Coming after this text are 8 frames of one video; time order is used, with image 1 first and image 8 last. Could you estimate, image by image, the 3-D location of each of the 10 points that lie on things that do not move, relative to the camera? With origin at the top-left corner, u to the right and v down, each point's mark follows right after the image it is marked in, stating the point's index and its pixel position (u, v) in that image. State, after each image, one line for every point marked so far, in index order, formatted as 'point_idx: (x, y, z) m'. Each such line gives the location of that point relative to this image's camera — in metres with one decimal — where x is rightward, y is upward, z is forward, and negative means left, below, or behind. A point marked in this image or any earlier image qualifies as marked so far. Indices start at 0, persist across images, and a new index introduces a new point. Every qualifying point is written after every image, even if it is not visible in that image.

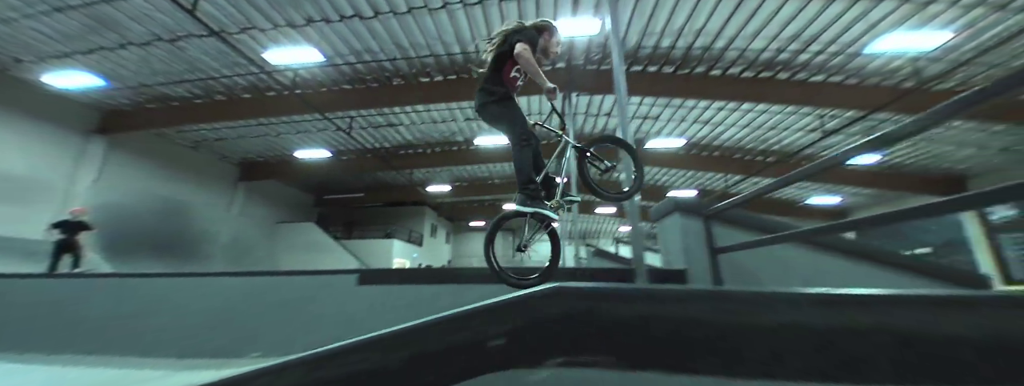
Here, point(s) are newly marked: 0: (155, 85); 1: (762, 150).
0: (-10.3, +3.1, +8.7) m
1: (+8.3, +1.4, +10.0) m
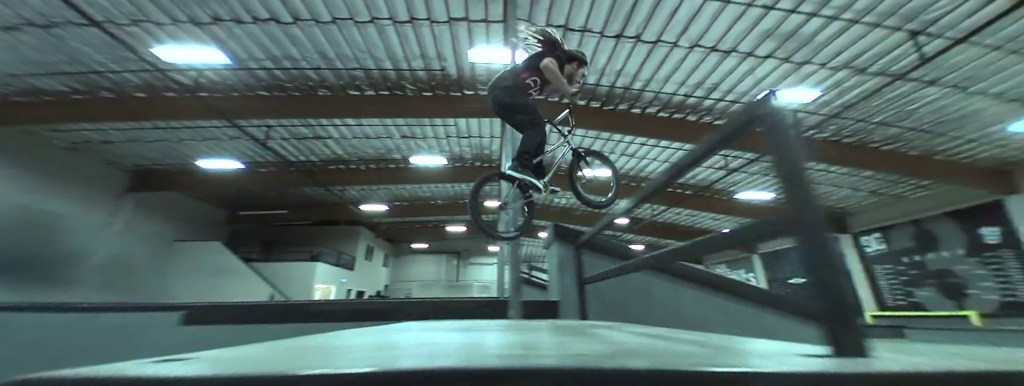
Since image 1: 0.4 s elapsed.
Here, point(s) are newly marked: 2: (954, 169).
0: (-12.1, +2.9, +7.3) m
1: (+6.1, +0.3, +10.8) m
2: (+11.1, +0.6, +7.5) m
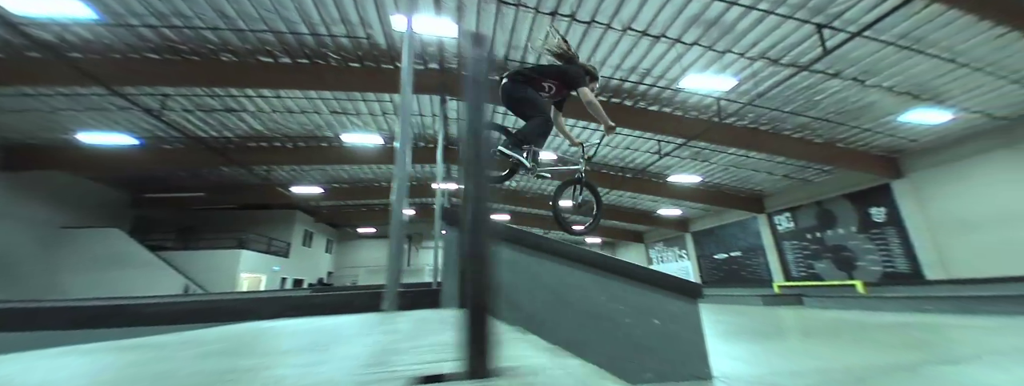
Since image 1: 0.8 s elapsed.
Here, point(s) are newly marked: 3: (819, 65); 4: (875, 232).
0: (-13.6, +3.3, +5.5) m
1: (+4.1, +0.9, +11.0) m
2: (+9.4, +1.0, +8.4) m
3: (+6.4, +2.7, +6.2) m
4: (+10.6, -1.2, +8.7) m
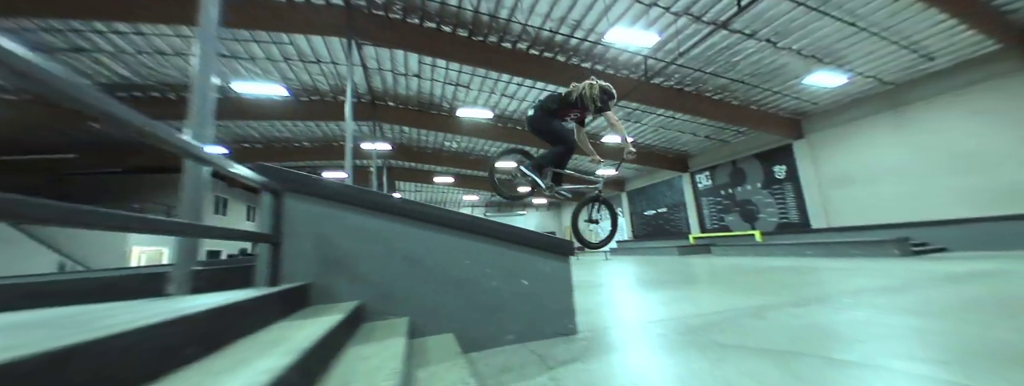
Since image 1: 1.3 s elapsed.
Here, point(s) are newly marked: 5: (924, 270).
0: (-15.0, +3.7, +2.8) m
1: (+1.8, +2.4, +10.9) m
2: (+7.4, +2.3, +9.0) m
3: (+4.7, +3.5, +6.3) m
4: (+8.6, +0.2, +9.8) m
5: (+6.2, -1.2, +4.5) m
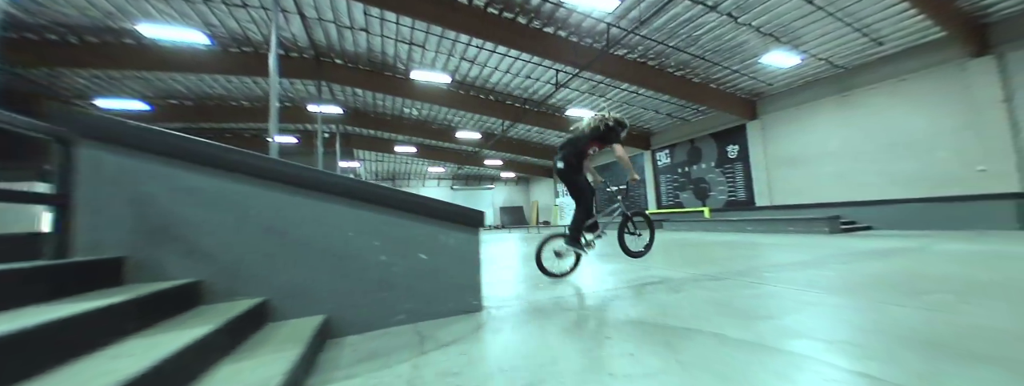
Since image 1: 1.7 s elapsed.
0: (-15.6, +4.3, +0.8) m
1: (+0.4, +3.3, +10.5) m
2: (+6.2, +2.9, +9.0) m
3: (+3.8, +4.0, +6.0) m
4: (+7.2, +0.9, +10.1) m
5: (+5.3, -0.8, +4.8) m
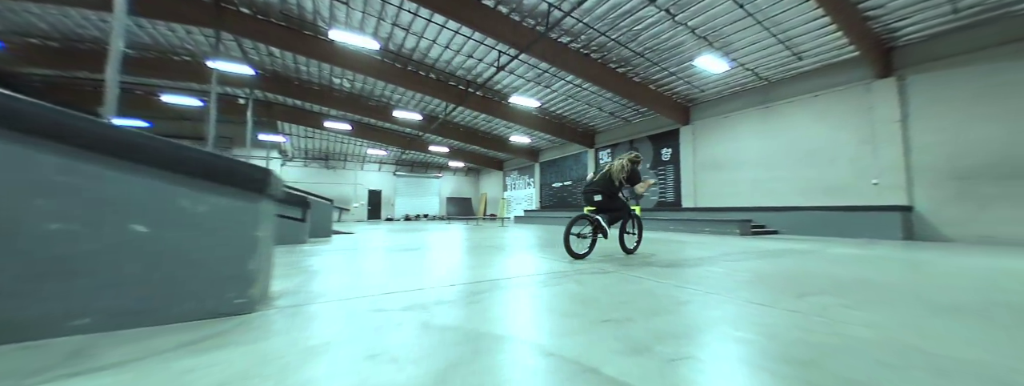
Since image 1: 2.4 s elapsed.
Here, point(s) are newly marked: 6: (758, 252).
0: (-16.0, +5.5, -1.9) m
1: (-1.5, +3.7, +9.8) m
2: (+4.4, +2.9, +9.2) m
3: (+2.5, +4.1, +5.8) m
4: (+5.1, +0.8, +10.4) m
5: (+3.8, -0.9, +4.8) m
6: (+3.6, -0.8, +4.3) m
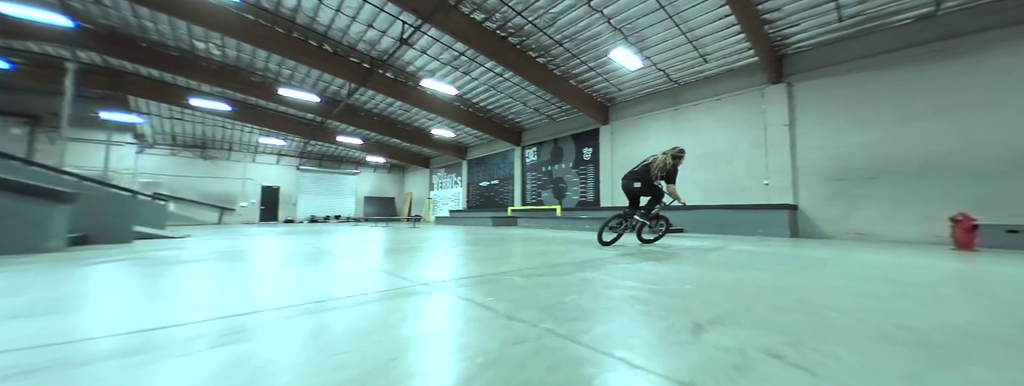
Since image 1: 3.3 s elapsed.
0: (-15.9, +5.9, -5.9) m
1: (-4.0, +3.8, +8.4) m
2: (+1.9, +3.0, +8.9) m
3: (+0.7, +4.2, +5.2) m
4: (+2.4, +0.9, +10.2) m
5: (+2.1, -0.8, +4.5) m
6: (+2.0, -0.8, +3.9) m
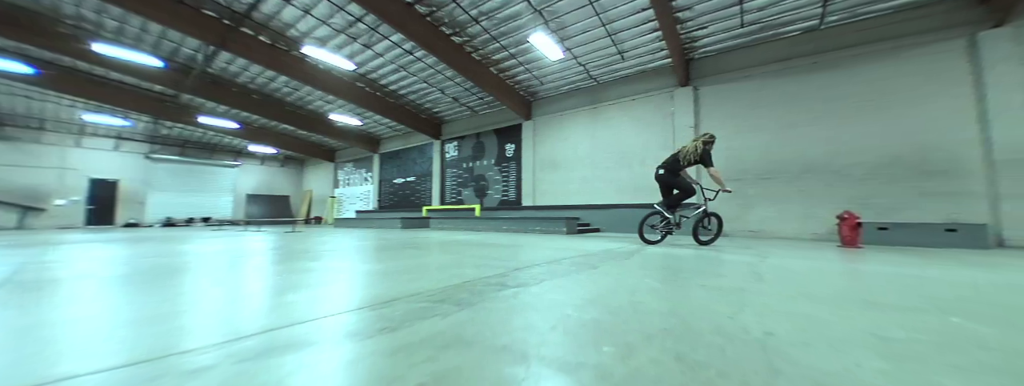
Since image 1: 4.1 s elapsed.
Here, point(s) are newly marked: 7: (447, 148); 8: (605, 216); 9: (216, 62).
0: (-14.3, +6.2, -10.2) m
1: (-6.0, +4.0, +6.3) m
2: (-0.4, +3.0, +8.1) m
3: (-0.7, +4.3, +4.3) m
4: (-0.3, +0.9, +9.5) m
5: (+0.7, -0.7, +3.9) m
6: (+0.8, -0.7, +3.3) m
7: (-2.4, +1.7, +11.3) m
8: (+2.2, -0.5, +6.9) m
9: (-8.0, +3.6, +8.3) m
